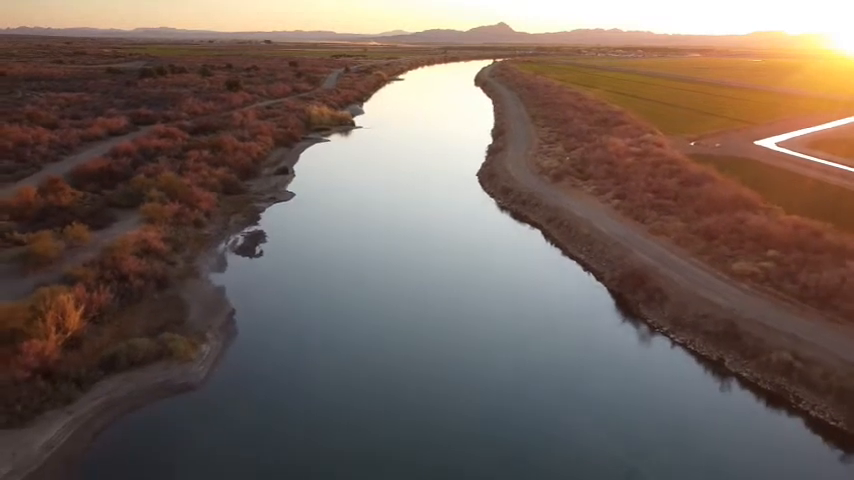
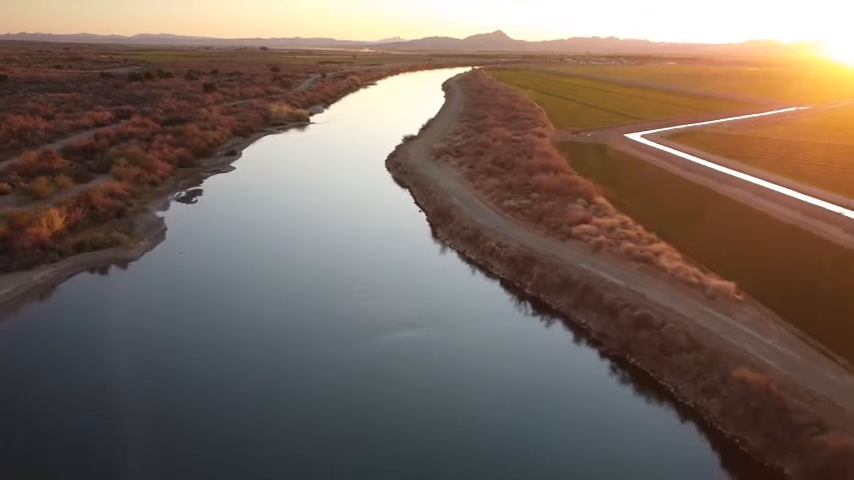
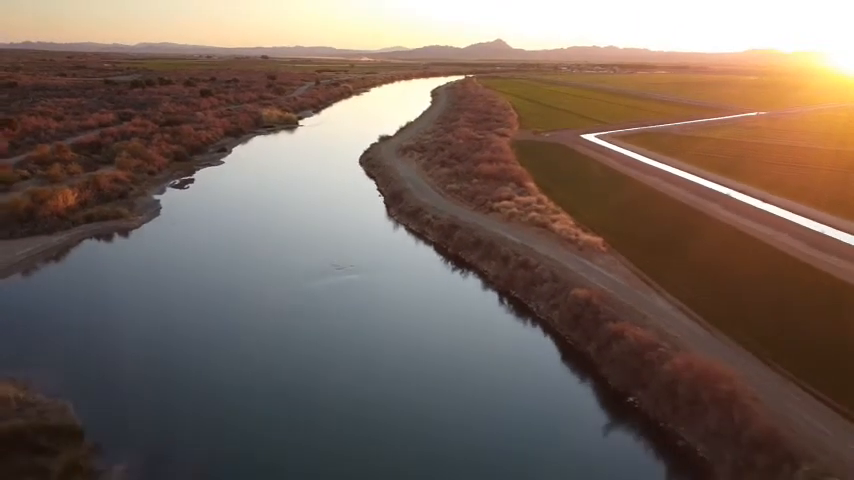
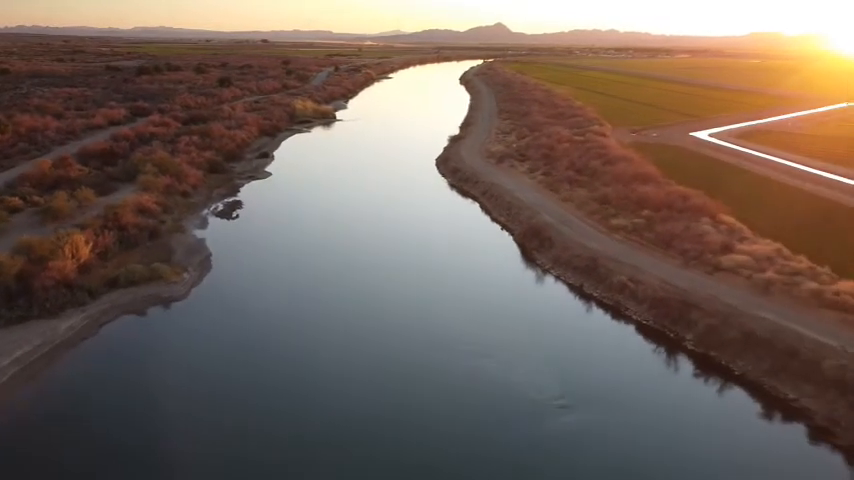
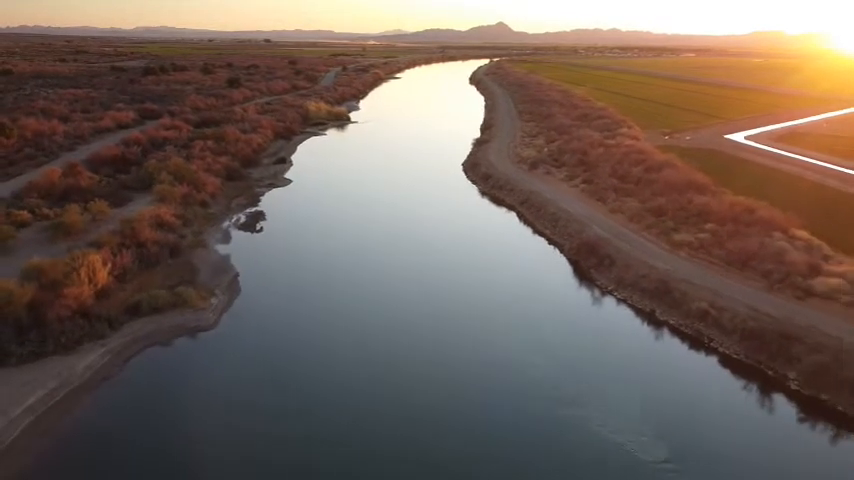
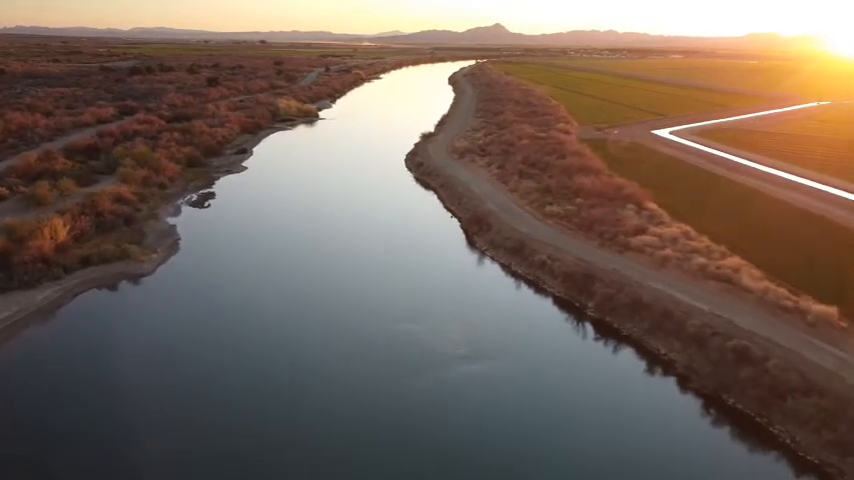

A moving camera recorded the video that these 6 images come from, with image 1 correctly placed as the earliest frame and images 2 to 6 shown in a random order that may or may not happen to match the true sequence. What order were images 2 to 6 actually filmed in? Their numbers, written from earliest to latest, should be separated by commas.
5, 4, 6, 2, 3
